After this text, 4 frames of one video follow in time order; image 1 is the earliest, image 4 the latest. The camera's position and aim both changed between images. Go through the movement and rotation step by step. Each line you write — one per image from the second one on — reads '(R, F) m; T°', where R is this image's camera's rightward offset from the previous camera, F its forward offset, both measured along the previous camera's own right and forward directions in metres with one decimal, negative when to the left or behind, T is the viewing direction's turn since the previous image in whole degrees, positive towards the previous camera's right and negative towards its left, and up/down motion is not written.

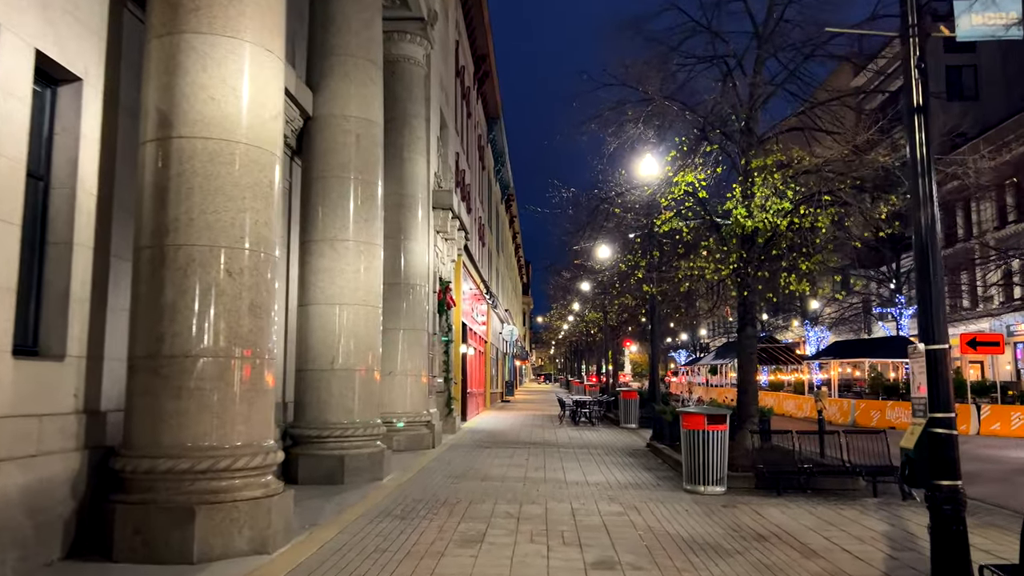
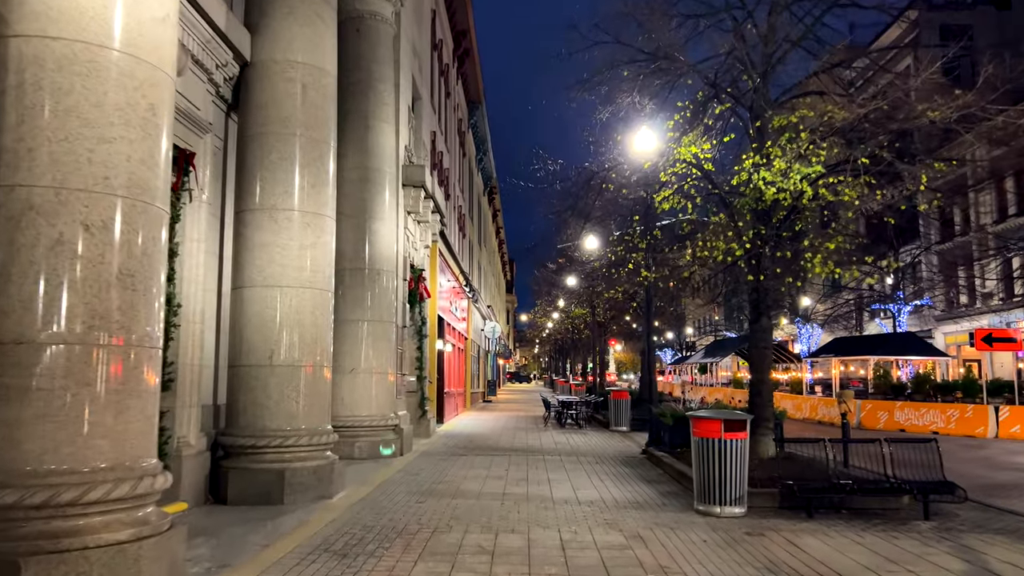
(+0.1, +1.9) m; +1°
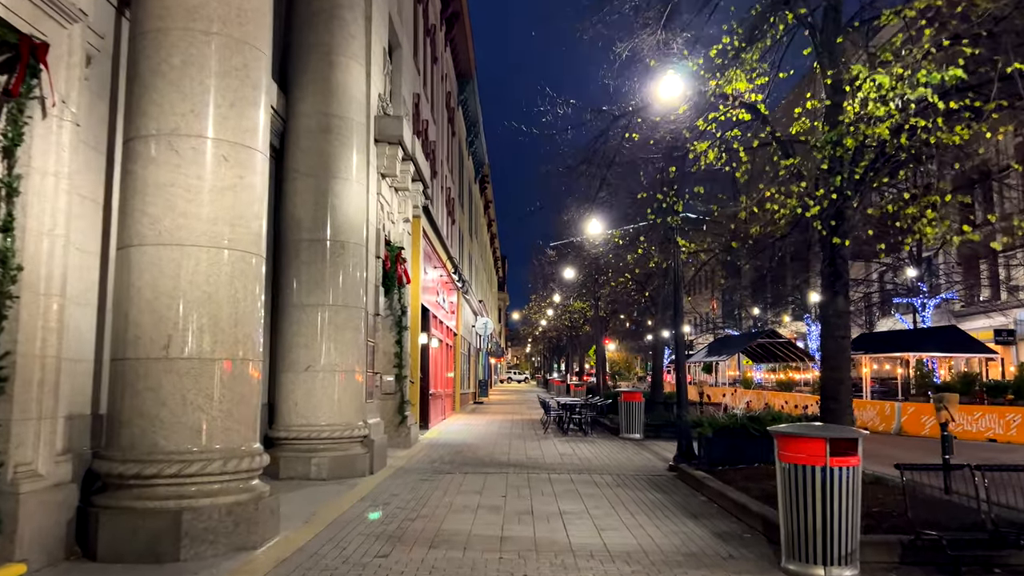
(-0.1, +2.9) m; +1°
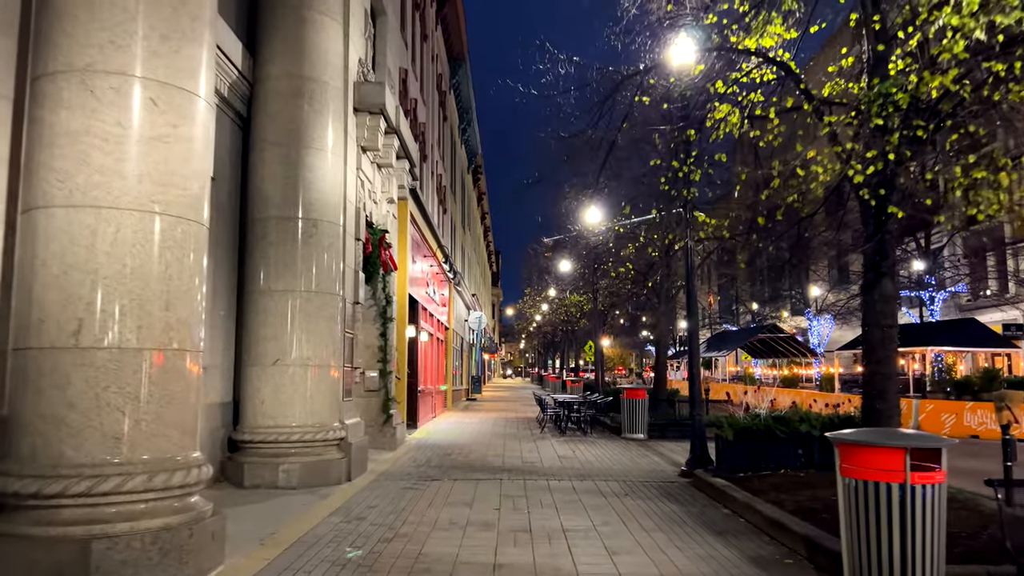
(0.0, +1.3) m; 0°
